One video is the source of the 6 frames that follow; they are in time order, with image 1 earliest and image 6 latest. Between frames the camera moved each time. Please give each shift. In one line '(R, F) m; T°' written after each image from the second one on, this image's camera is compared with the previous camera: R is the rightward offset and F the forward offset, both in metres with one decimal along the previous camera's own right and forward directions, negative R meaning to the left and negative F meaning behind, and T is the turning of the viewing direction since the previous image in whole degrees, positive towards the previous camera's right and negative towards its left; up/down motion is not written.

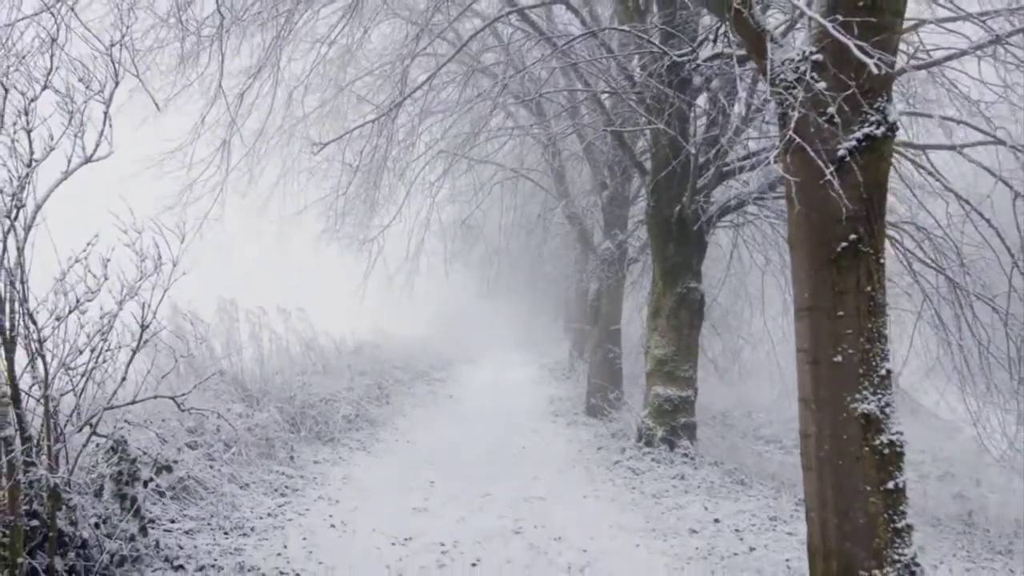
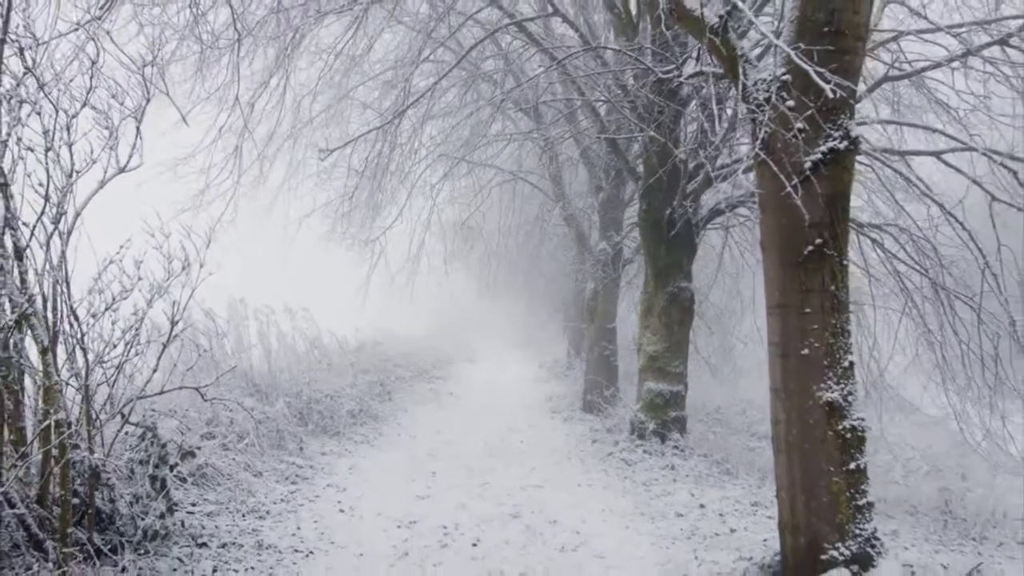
(0.0, -0.4) m; 0°
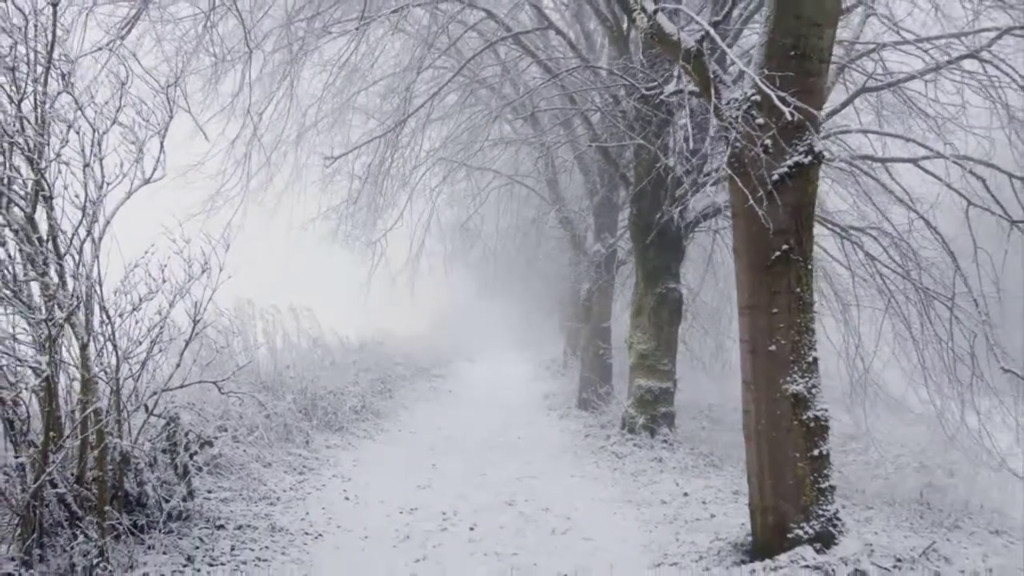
(0.0, -0.4) m; 0°
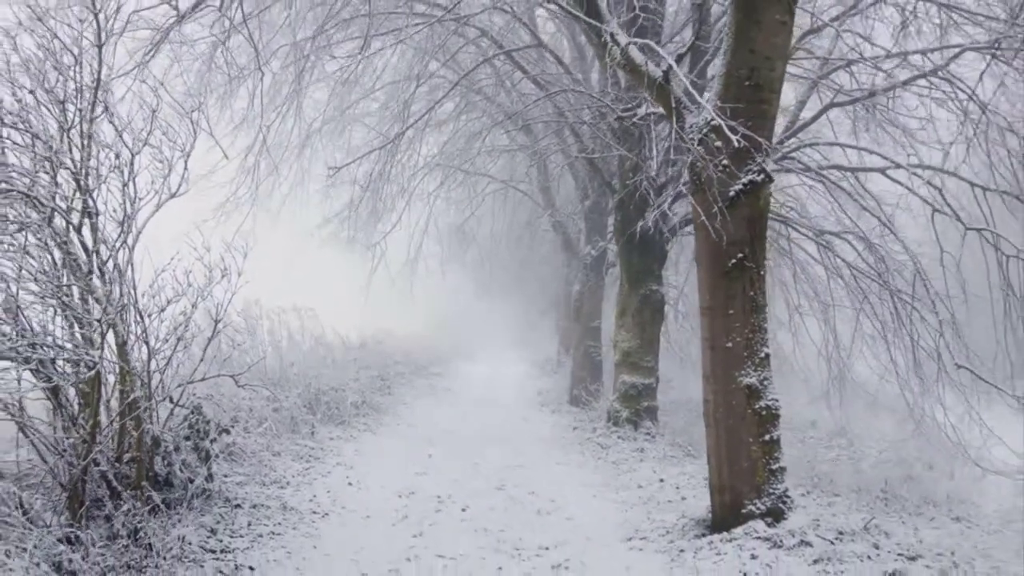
(+0.1, -0.5) m; 0°
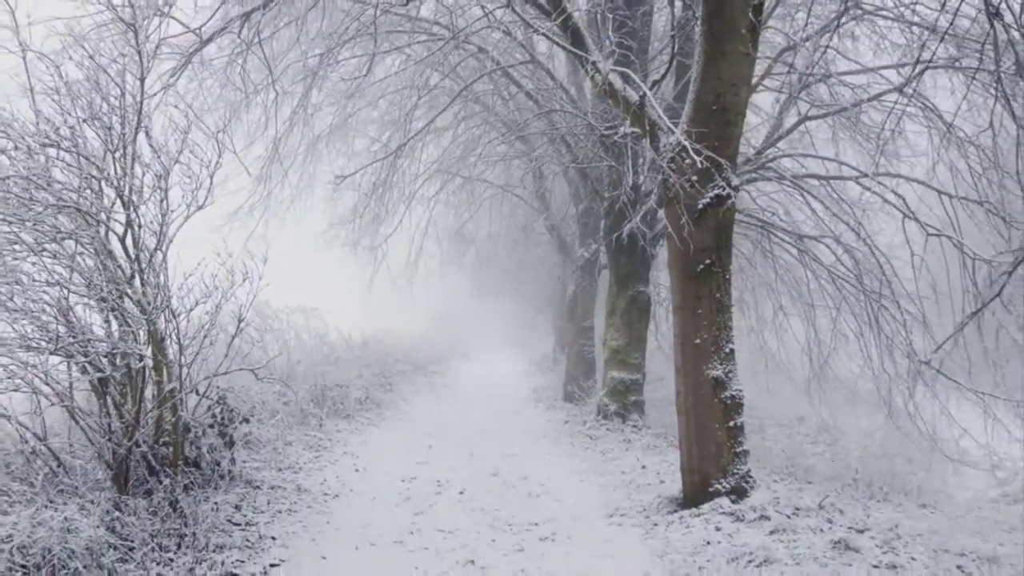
(+0.1, -0.6) m; 0°
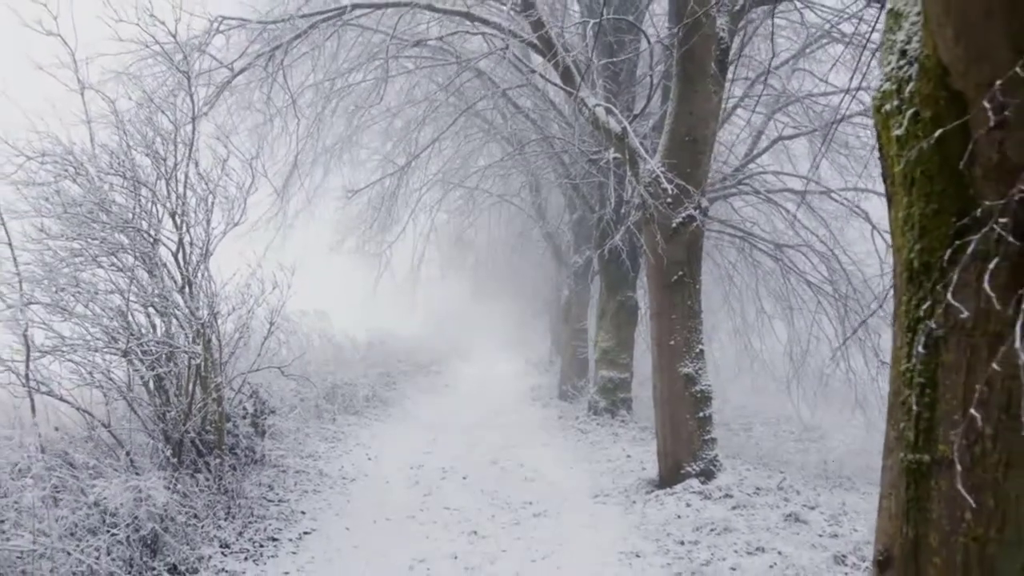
(0.0, -0.8) m; 0°
